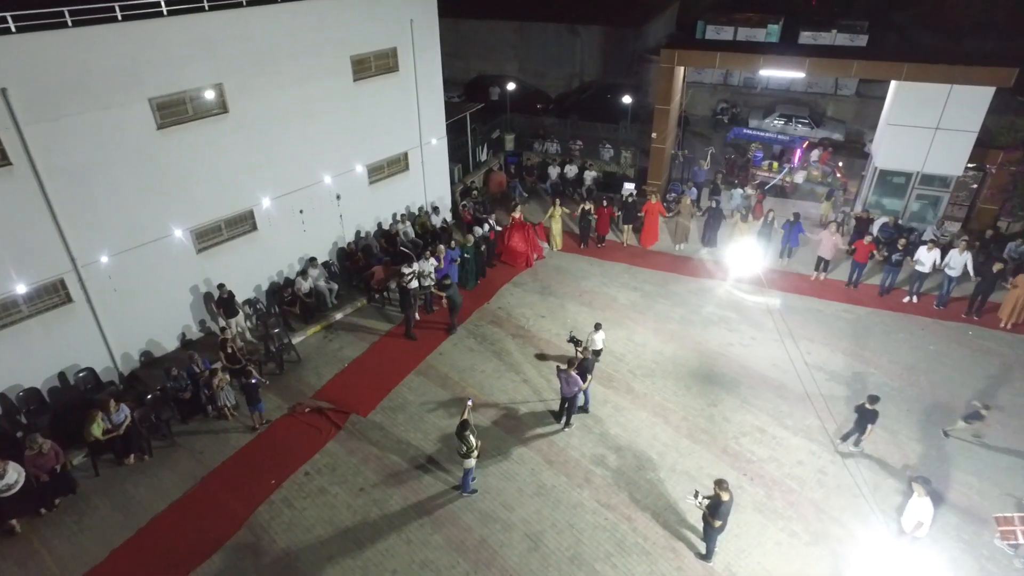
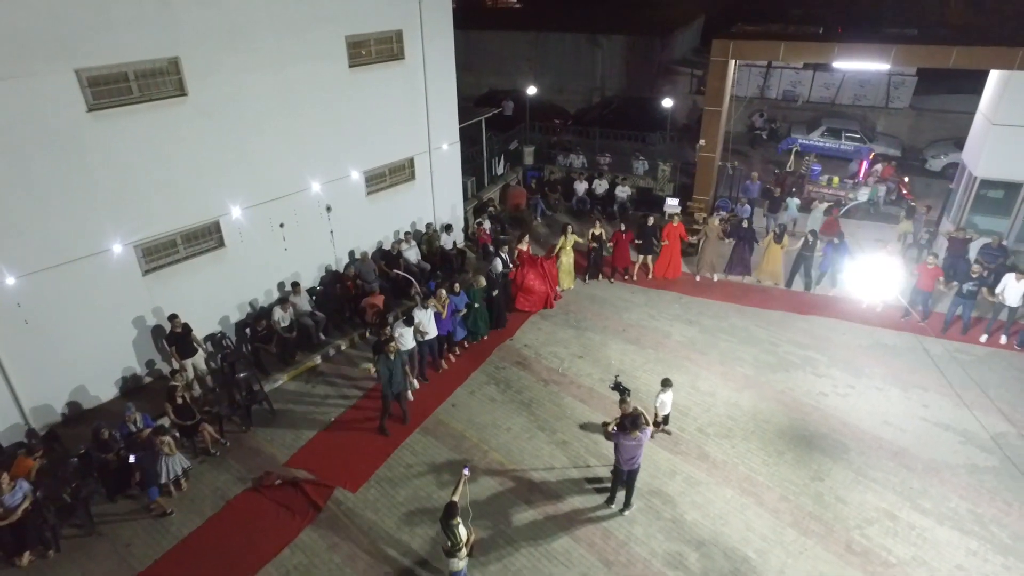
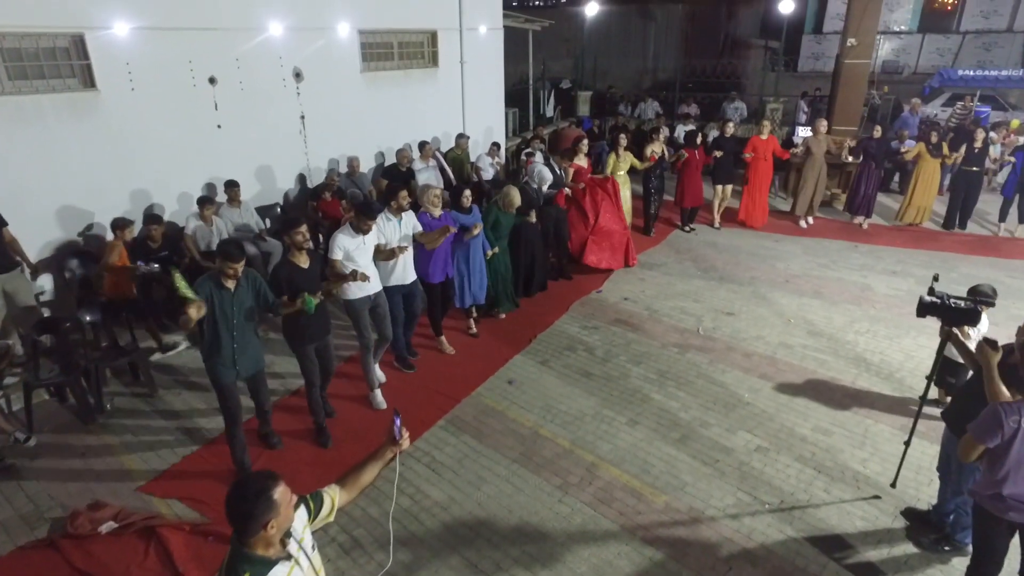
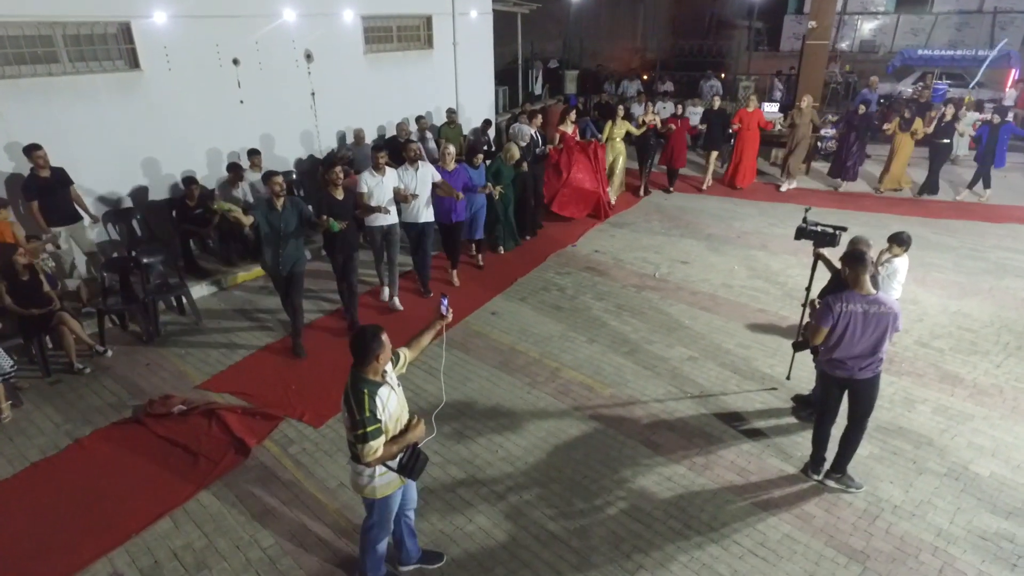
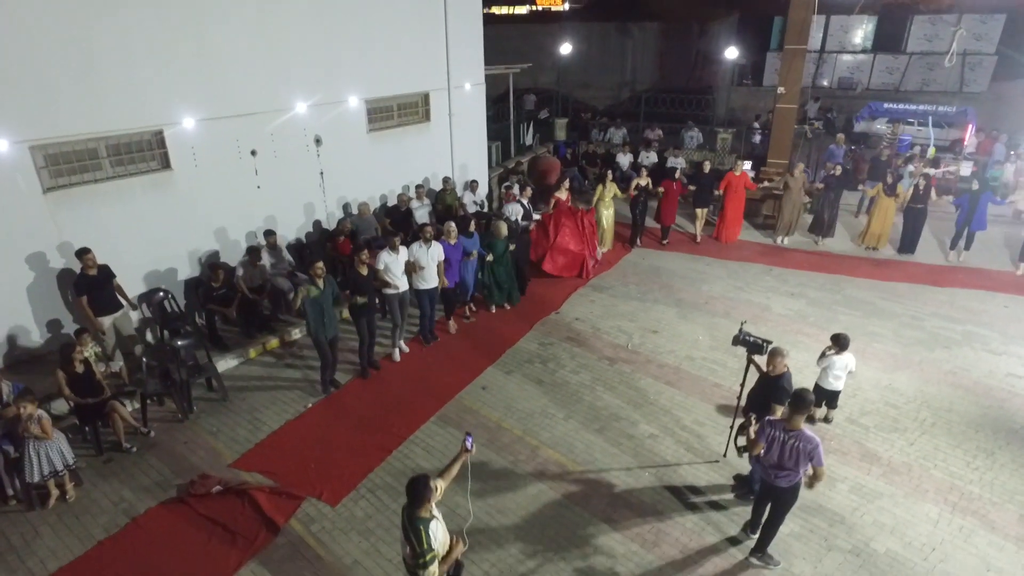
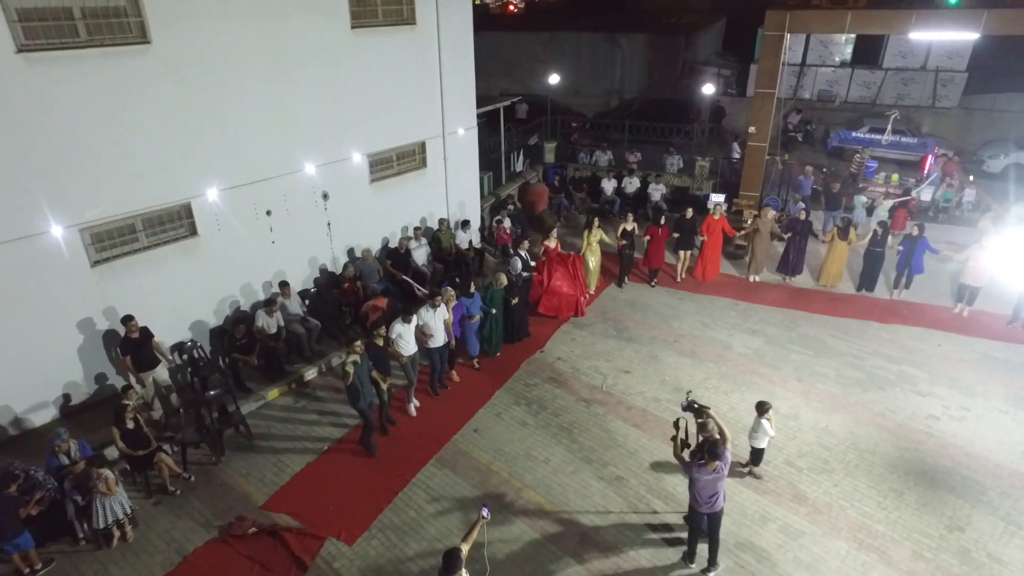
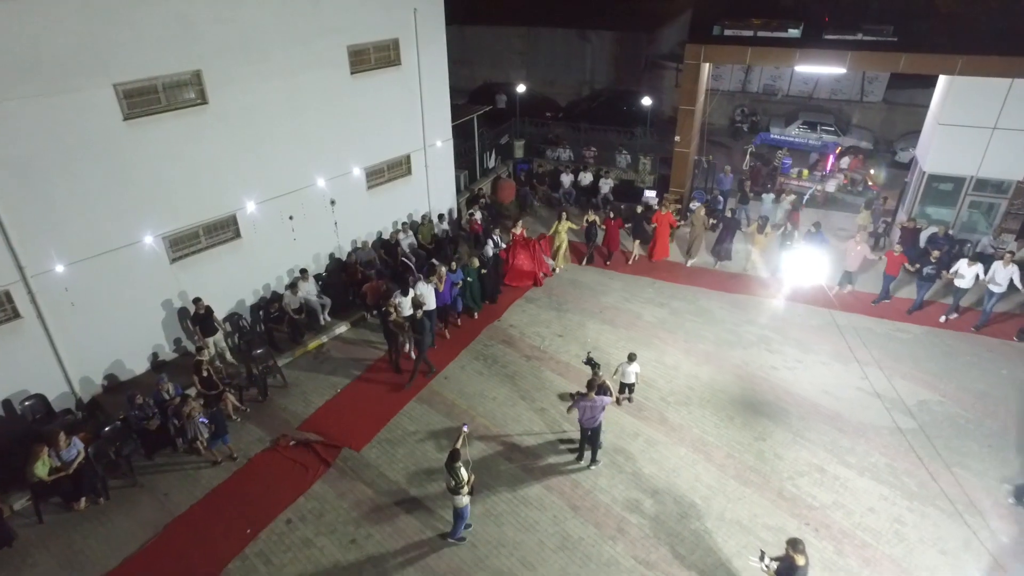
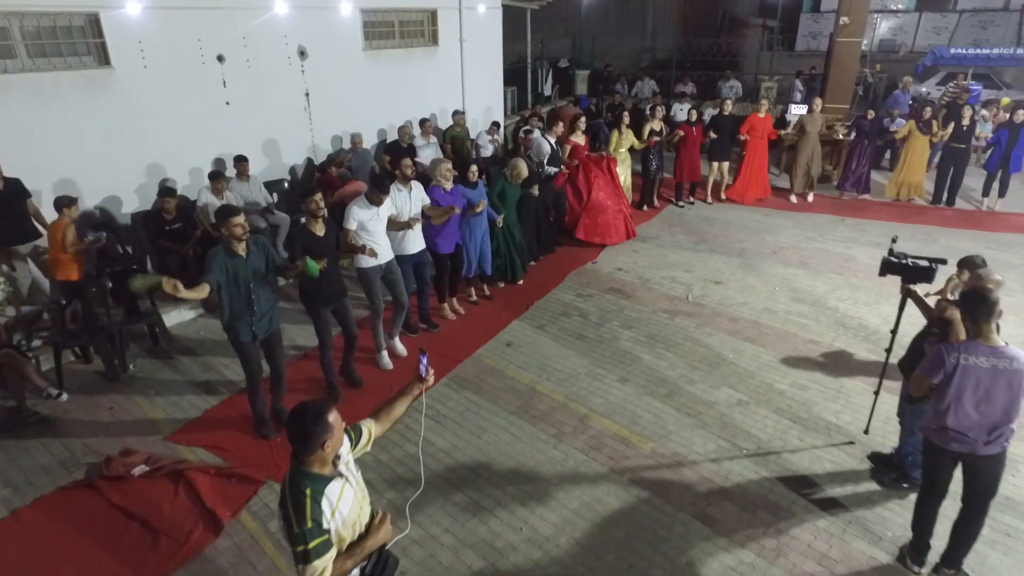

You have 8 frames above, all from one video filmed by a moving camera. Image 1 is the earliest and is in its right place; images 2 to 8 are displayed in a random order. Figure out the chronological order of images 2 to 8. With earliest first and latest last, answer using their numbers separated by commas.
7, 2, 6, 5, 4, 8, 3
